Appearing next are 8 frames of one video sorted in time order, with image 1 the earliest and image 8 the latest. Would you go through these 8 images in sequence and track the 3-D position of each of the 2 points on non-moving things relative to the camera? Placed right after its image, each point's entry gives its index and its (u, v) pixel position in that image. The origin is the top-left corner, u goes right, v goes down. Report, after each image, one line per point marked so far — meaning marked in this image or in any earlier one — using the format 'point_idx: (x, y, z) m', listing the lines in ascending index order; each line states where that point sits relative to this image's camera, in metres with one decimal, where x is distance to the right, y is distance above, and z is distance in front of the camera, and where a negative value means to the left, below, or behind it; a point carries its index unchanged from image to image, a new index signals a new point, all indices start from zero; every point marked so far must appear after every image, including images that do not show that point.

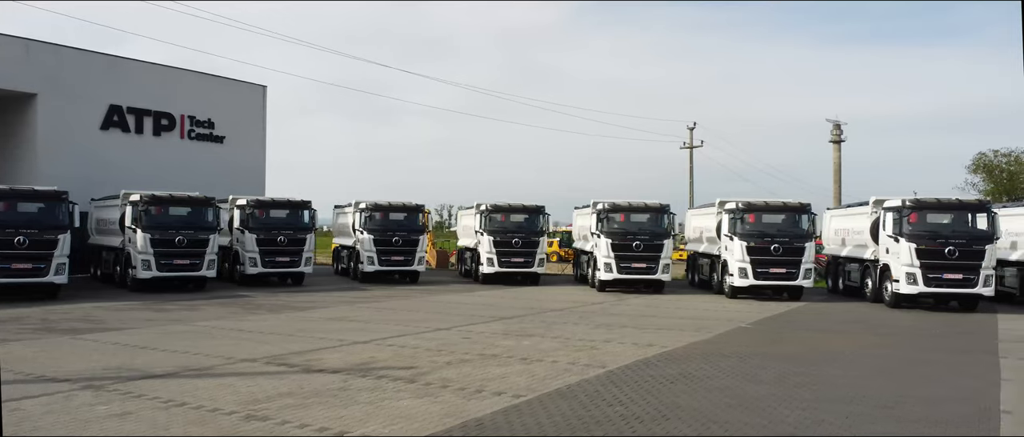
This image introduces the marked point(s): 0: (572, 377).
0: (+0.7, -1.9, +9.6) m
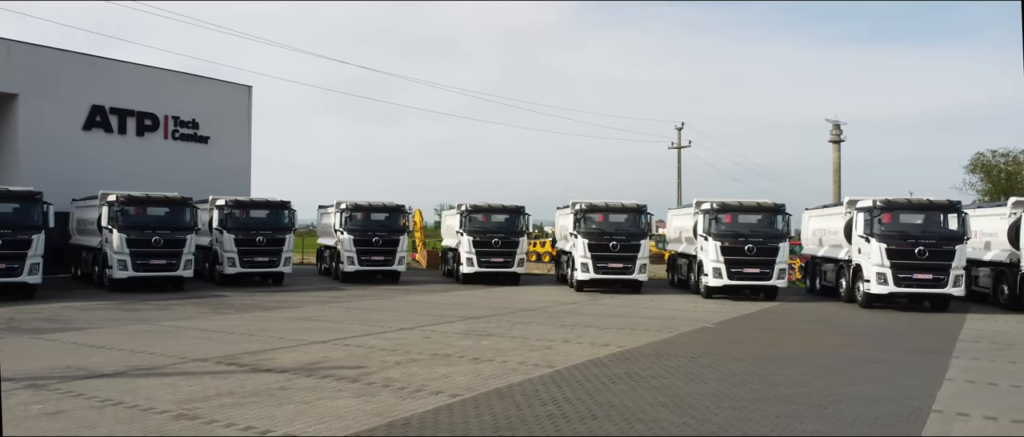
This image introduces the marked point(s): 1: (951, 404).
0: (0.0, -2.0, +9.6) m
1: (+4.7, -2.0, +8.3) m
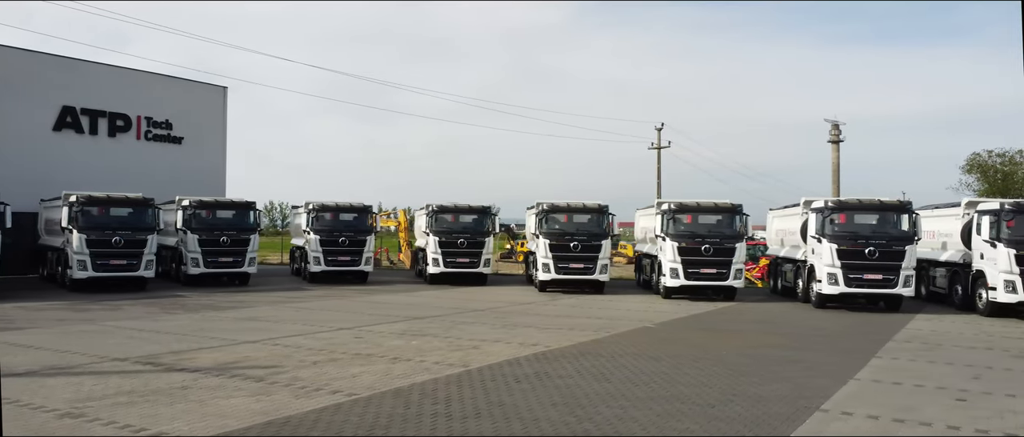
0: (-1.1, -2.0, +9.7) m
1: (+3.5, -2.0, +8.4) m
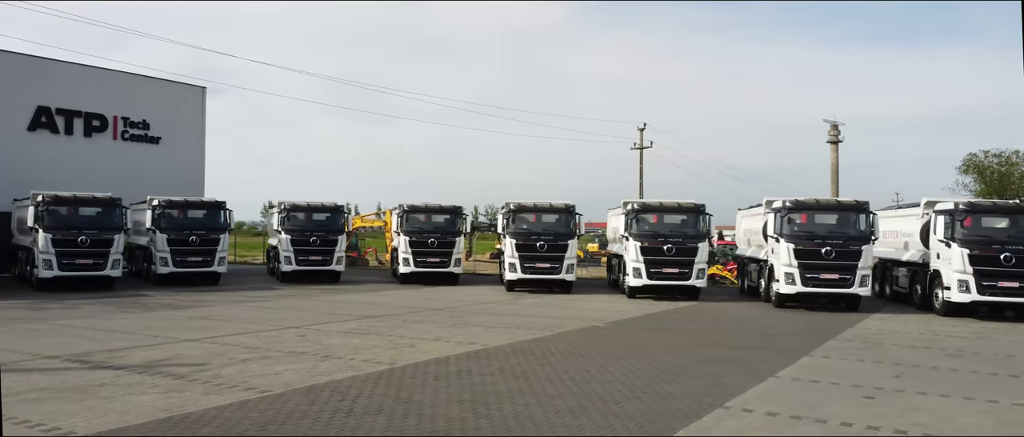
0: (-2.1, -2.0, +9.8) m
1: (+2.5, -2.0, +8.5) m
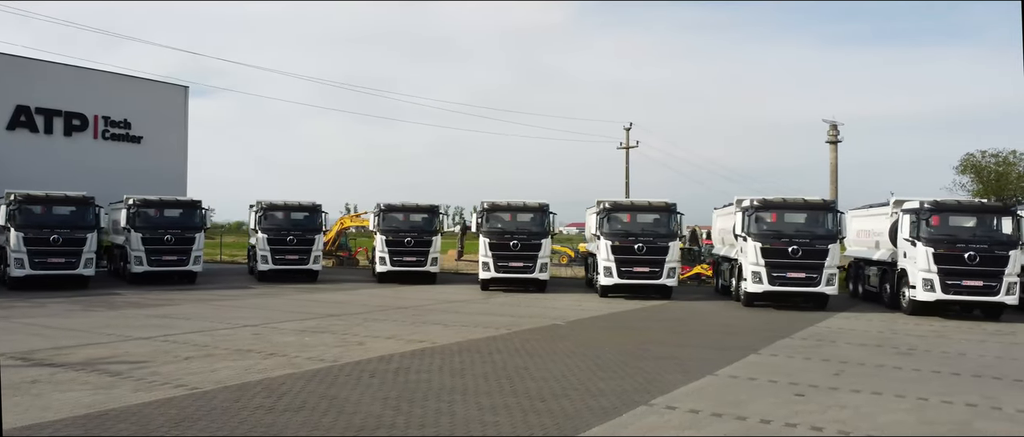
0: (-2.9, -1.9, +9.8) m
1: (+1.8, -1.9, +8.5) m
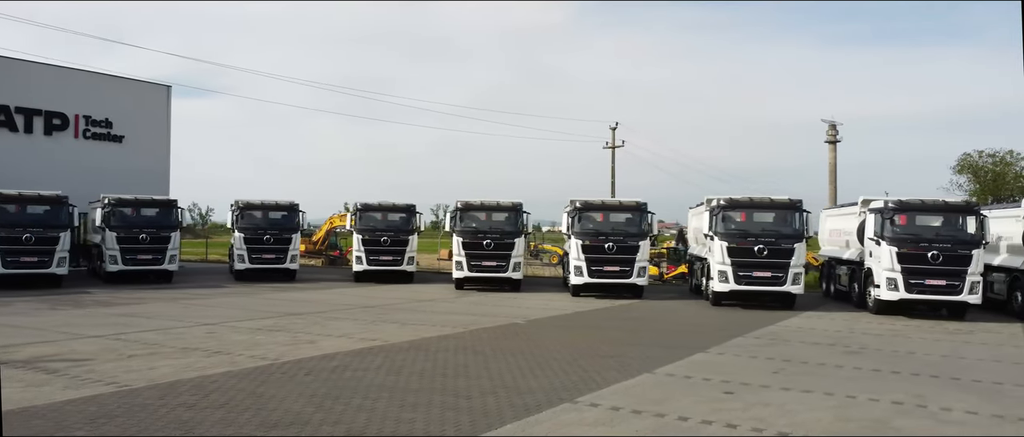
0: (-3.7, -1.9, +9.9) m
1: (+1.0, -1.9, +8.5) m
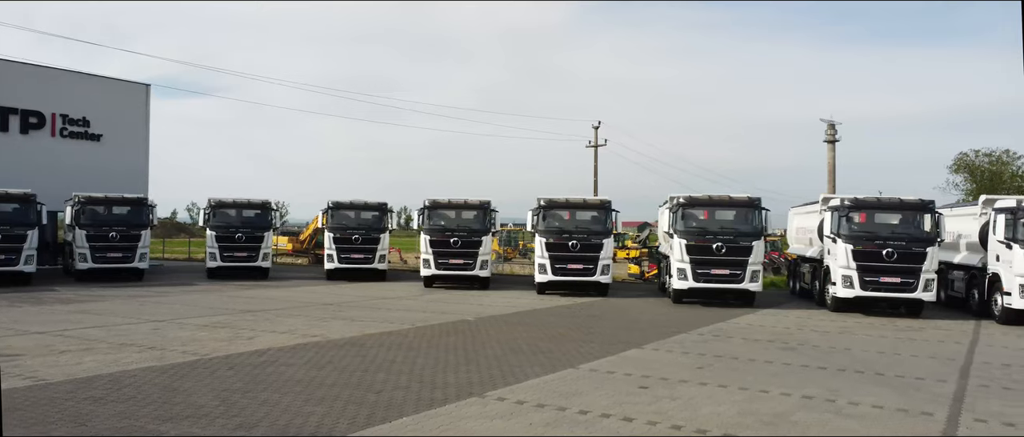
0: (-4.7, -1.9, +9.9) m
1: (0.0, -1.9, +8.6) m
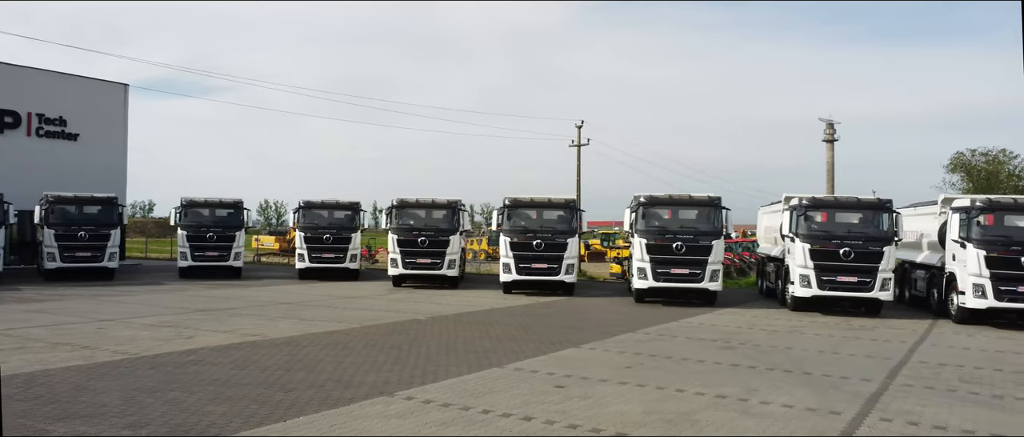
0: (-5.6, -1.8, +9.9) m
1: (-1.0, -1.9, +8.6) m
